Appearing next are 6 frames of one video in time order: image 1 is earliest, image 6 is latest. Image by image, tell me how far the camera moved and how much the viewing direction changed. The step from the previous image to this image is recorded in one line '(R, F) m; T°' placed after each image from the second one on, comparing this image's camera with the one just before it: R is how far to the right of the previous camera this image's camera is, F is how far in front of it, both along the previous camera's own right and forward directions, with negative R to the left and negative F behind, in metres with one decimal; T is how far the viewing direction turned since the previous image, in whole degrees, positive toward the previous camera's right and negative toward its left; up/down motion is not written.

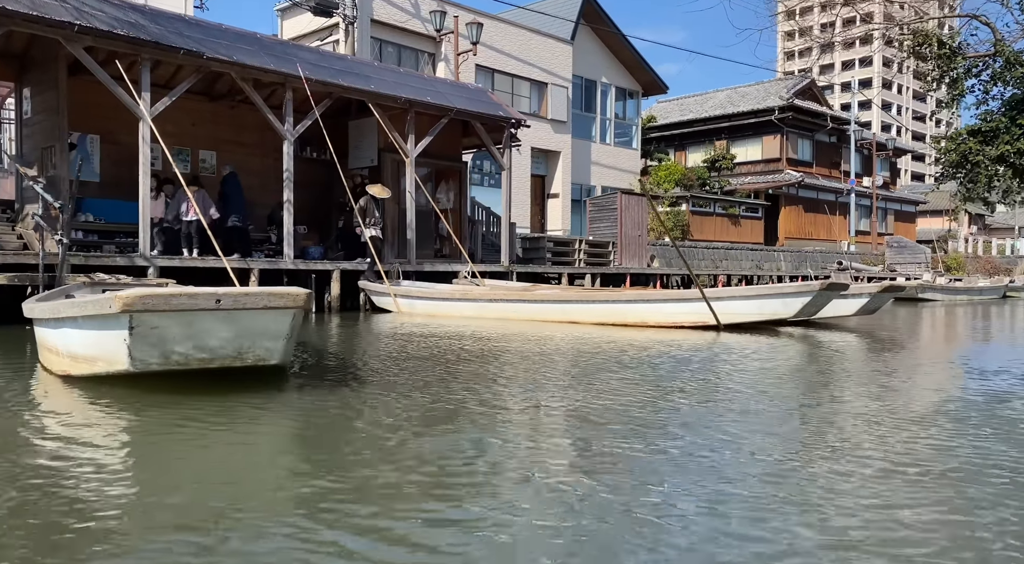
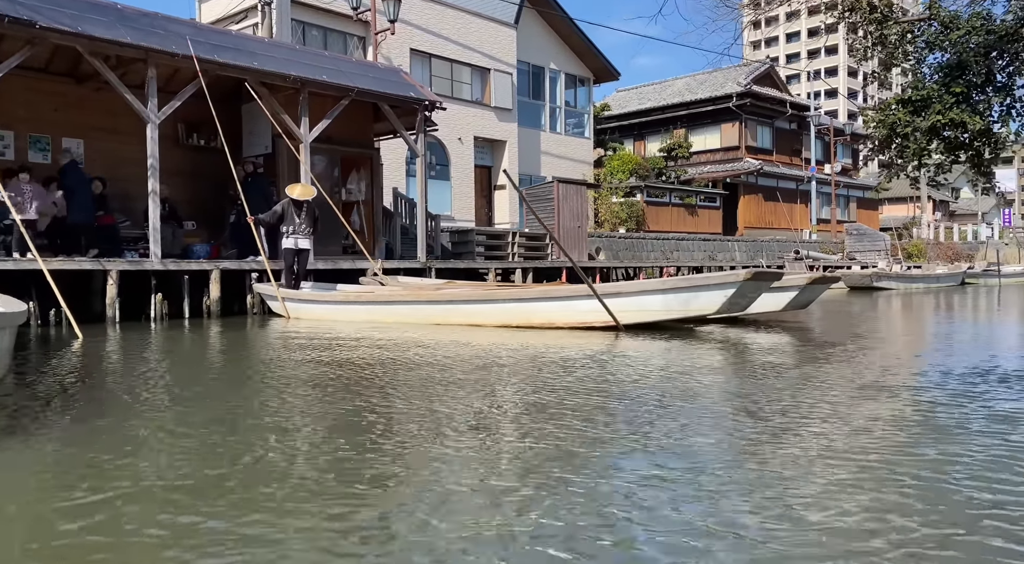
(+0.9, +1.3) m; +2°
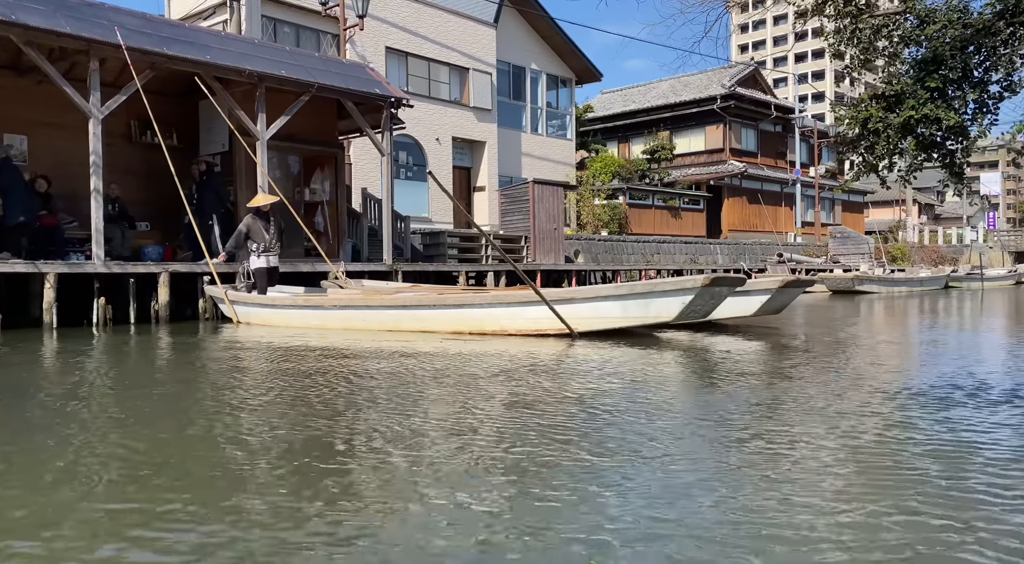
(+0.3, +0.5) m; +1°
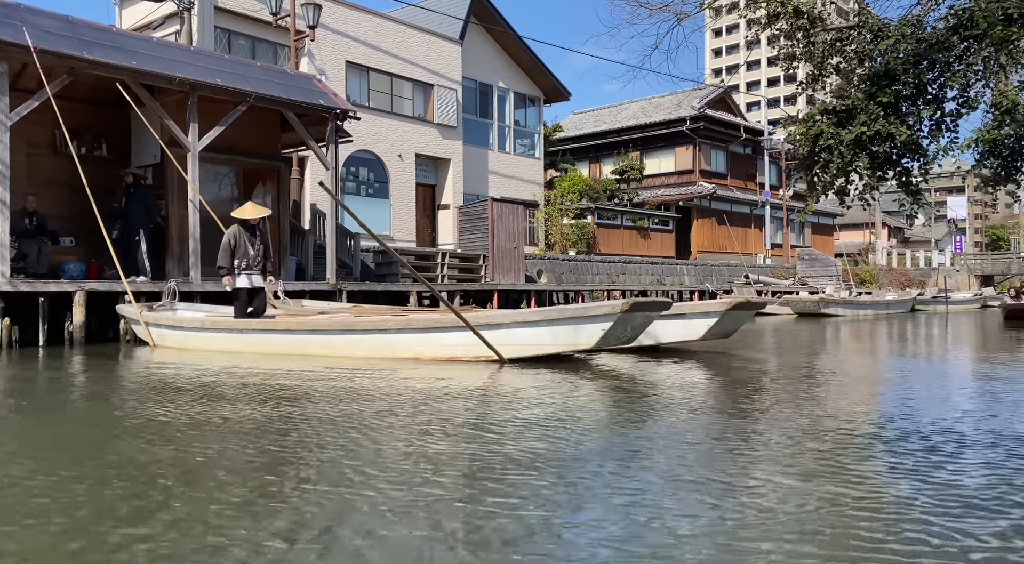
(+0.4, +0.6) m; +1°
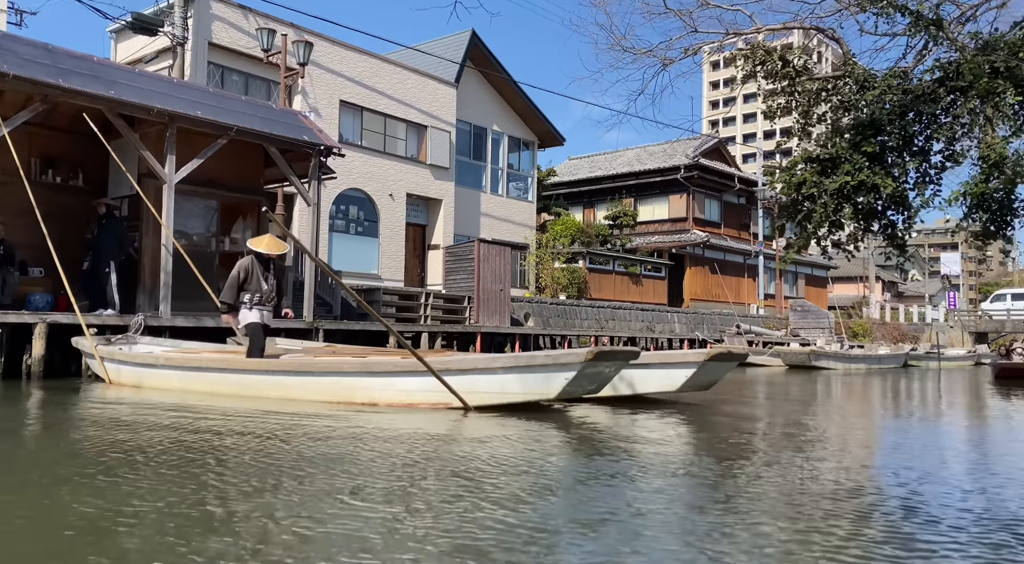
(+0.2, +0.3) m; 0°
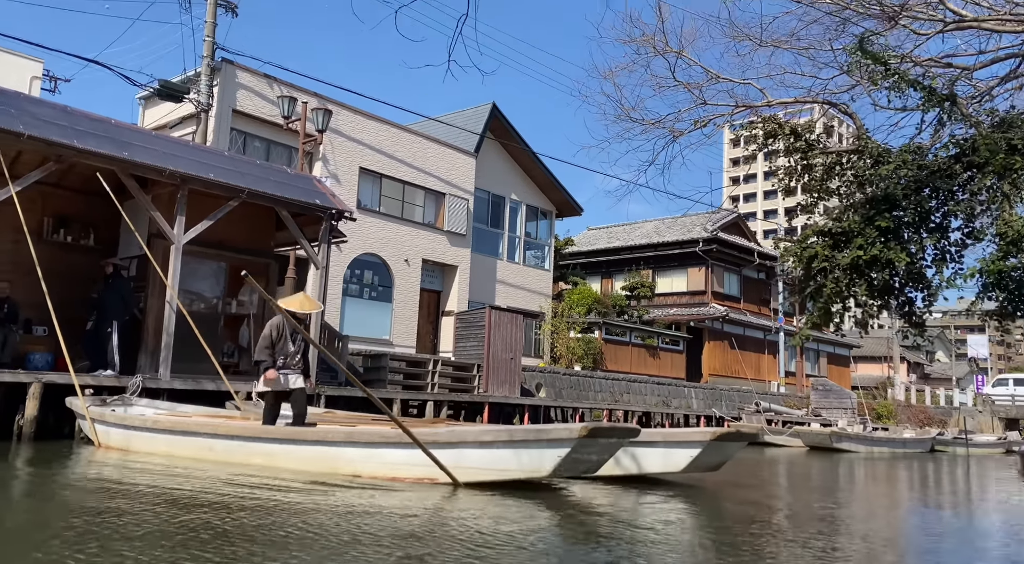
(+0.2, +0.2) m; -1°
